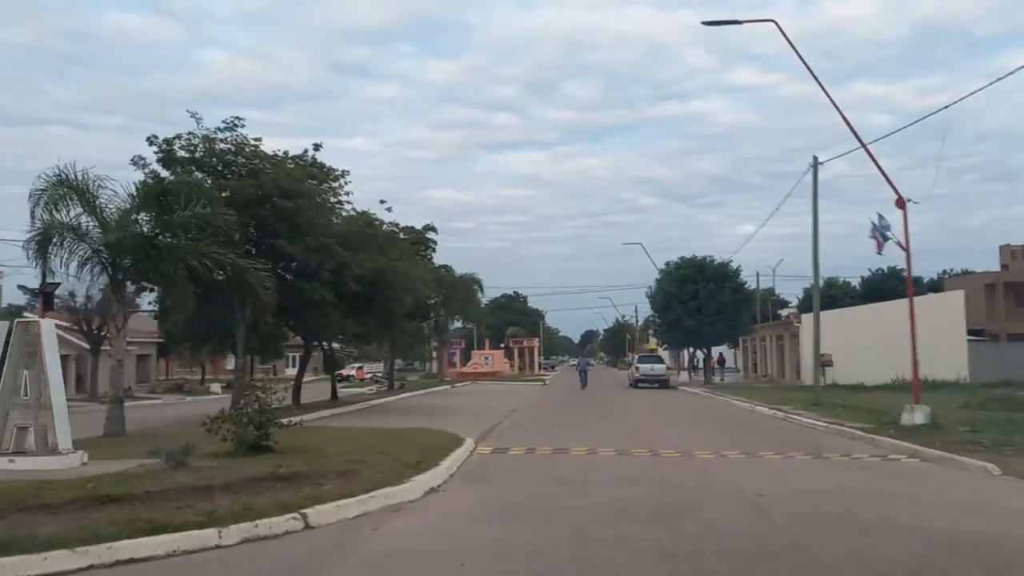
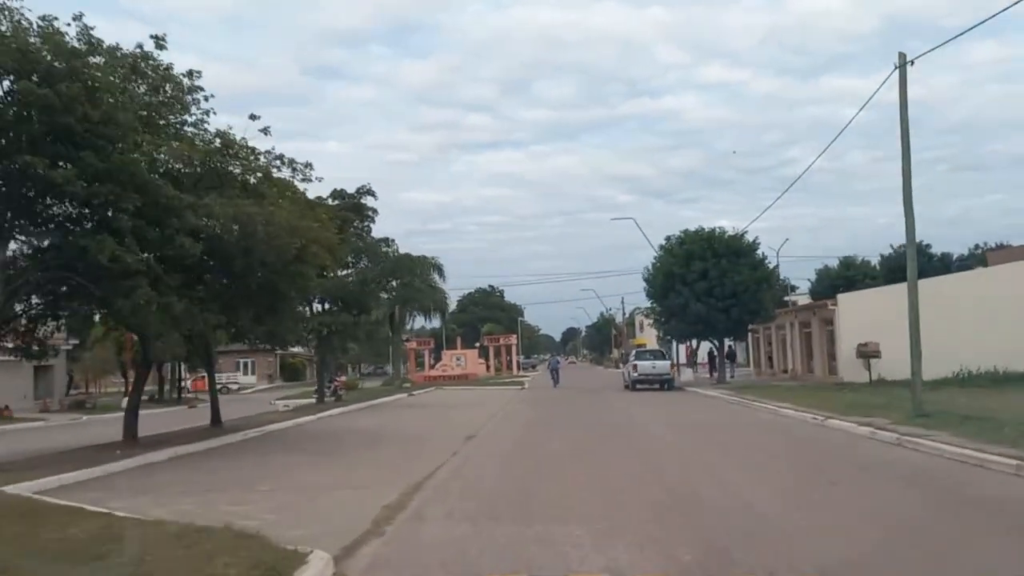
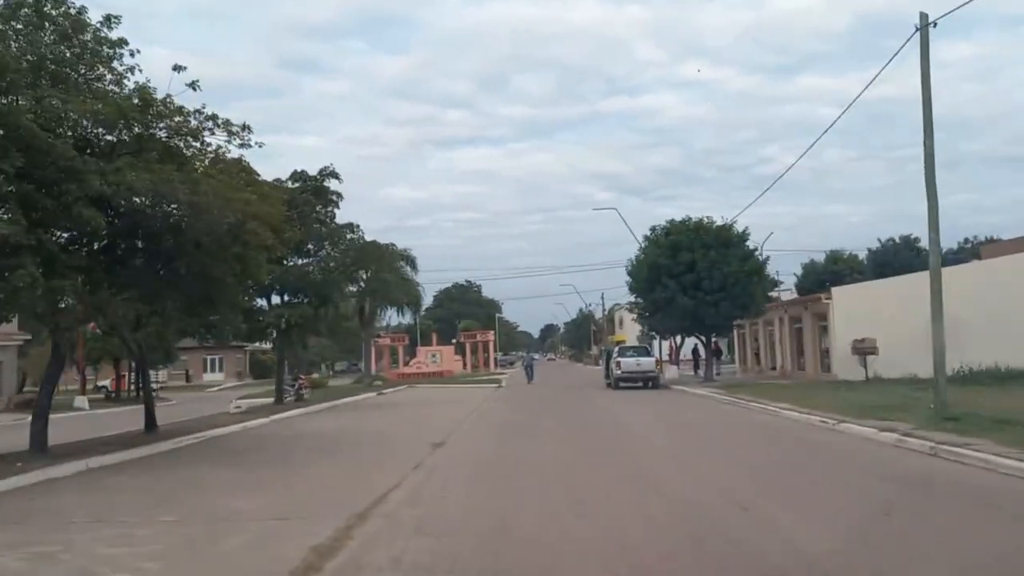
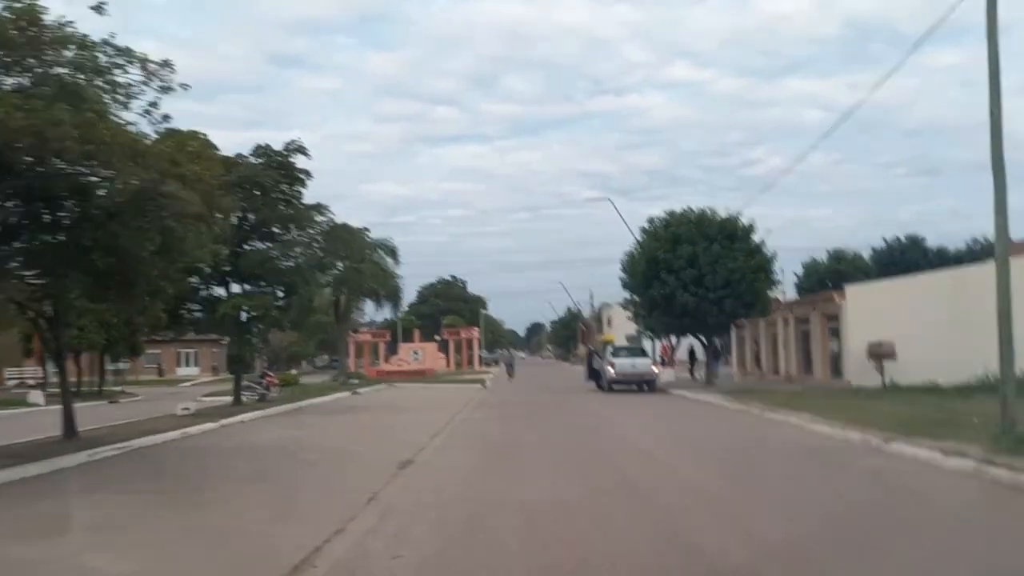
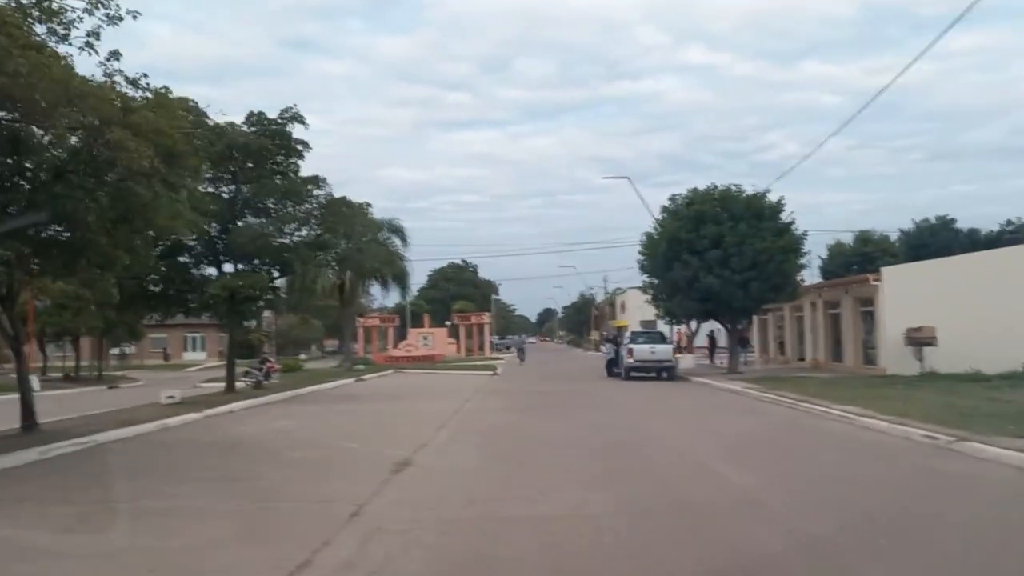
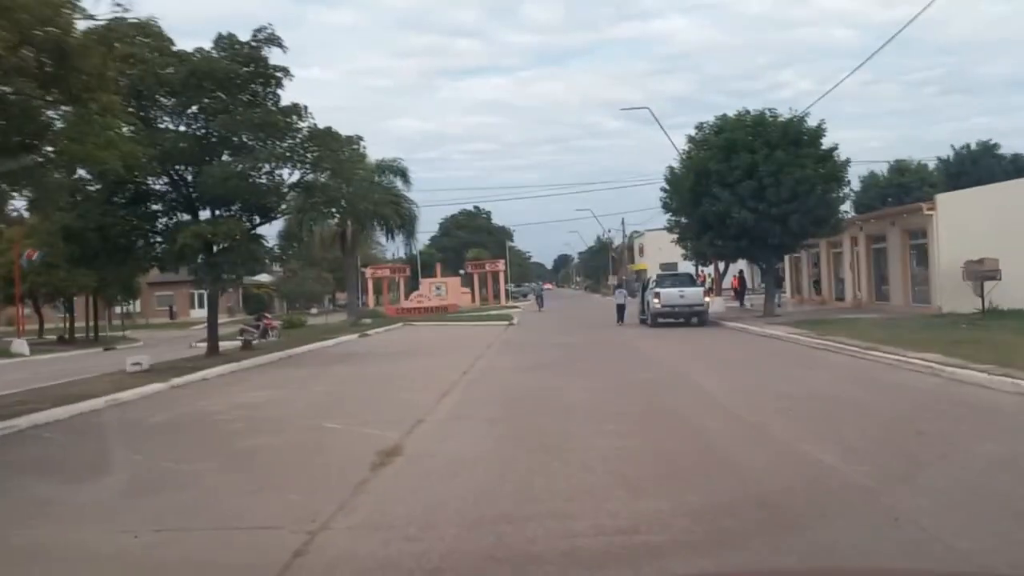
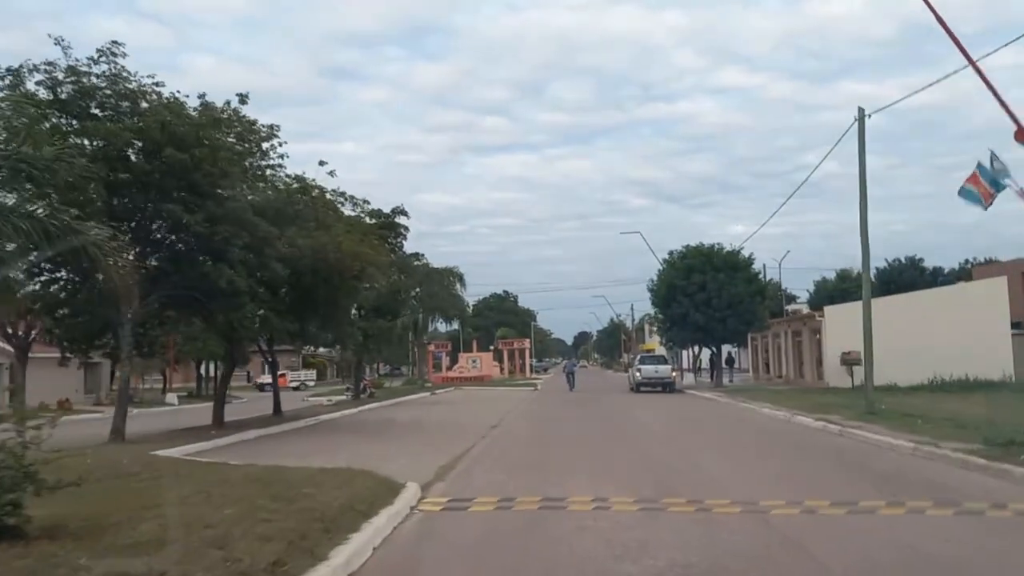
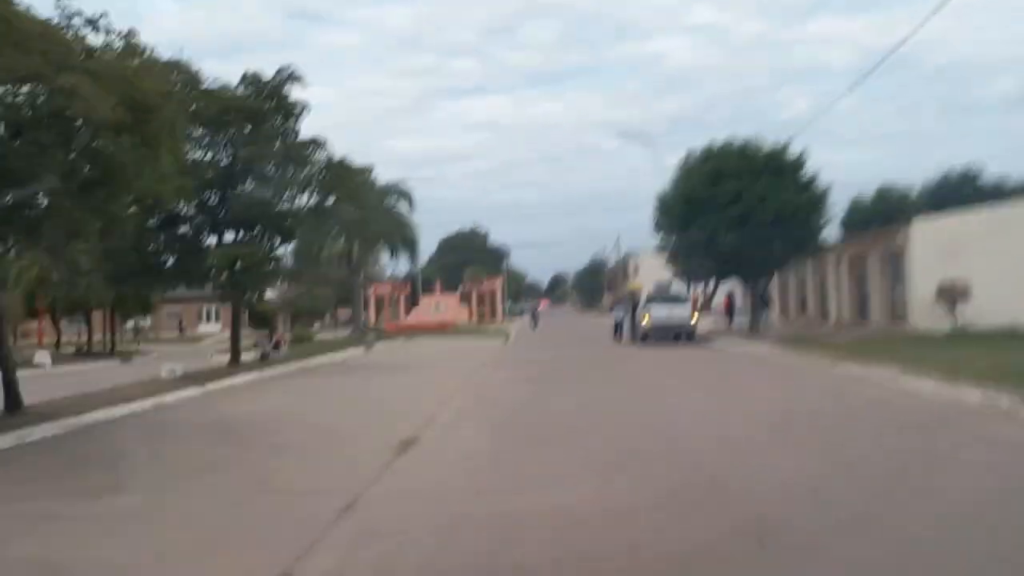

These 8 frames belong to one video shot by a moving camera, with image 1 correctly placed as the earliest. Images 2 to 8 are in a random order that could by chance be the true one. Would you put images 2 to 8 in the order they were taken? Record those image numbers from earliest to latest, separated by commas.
7, 2, 3, 4, 5, 8, 6
